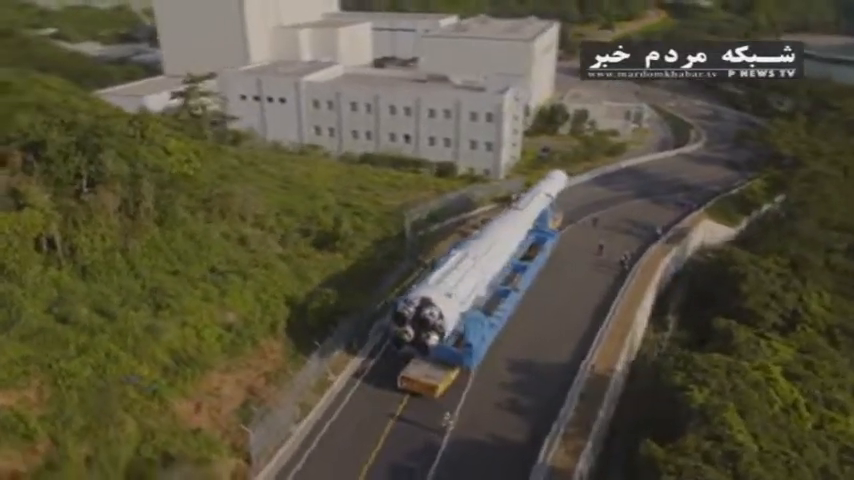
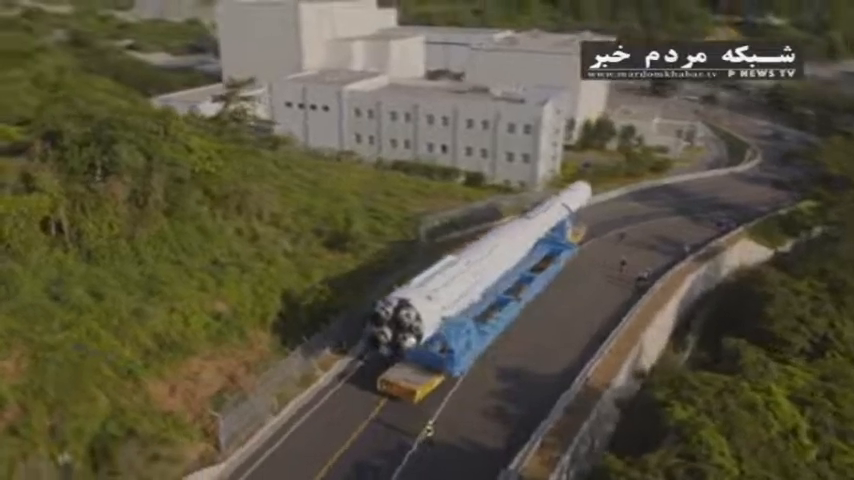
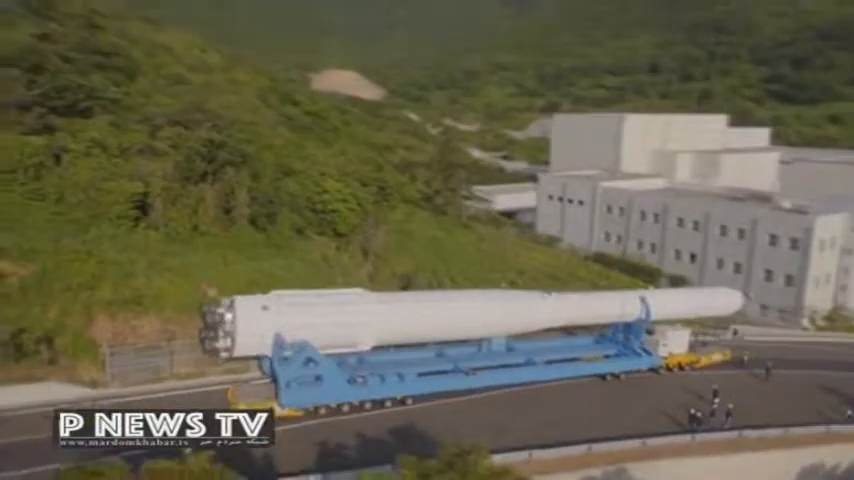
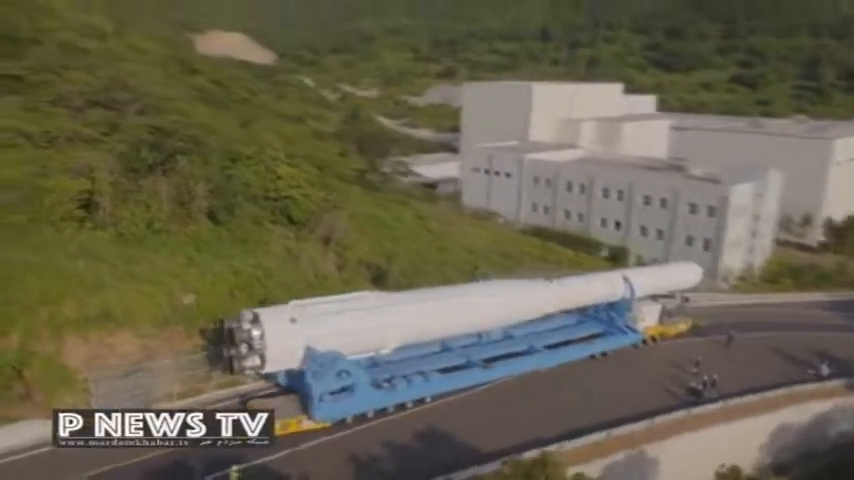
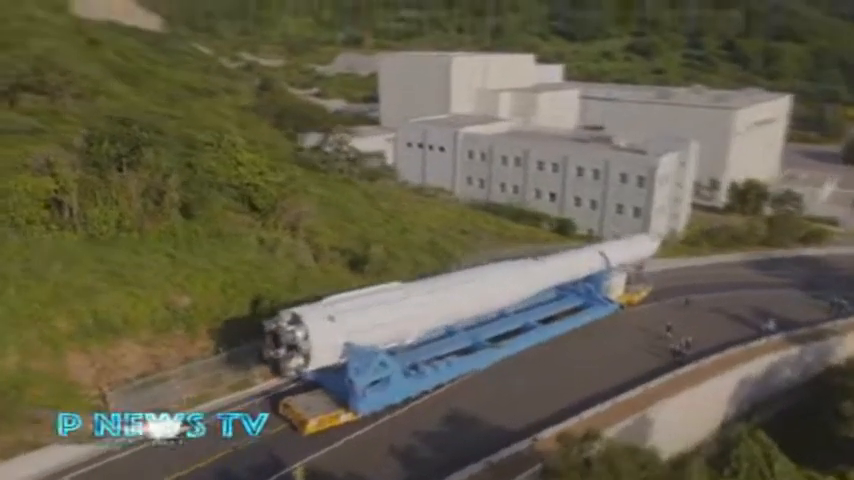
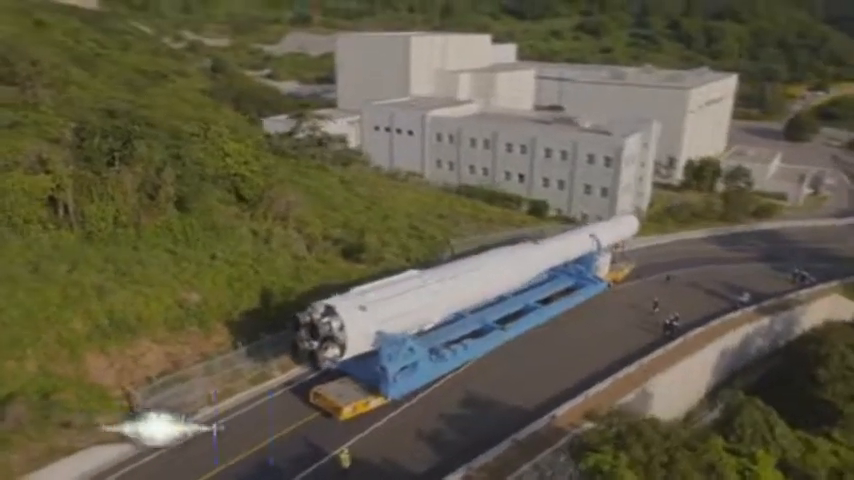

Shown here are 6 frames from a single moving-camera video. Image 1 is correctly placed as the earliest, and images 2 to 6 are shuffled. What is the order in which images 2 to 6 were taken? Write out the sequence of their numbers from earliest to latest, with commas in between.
2, 6, 5, 4, 3
